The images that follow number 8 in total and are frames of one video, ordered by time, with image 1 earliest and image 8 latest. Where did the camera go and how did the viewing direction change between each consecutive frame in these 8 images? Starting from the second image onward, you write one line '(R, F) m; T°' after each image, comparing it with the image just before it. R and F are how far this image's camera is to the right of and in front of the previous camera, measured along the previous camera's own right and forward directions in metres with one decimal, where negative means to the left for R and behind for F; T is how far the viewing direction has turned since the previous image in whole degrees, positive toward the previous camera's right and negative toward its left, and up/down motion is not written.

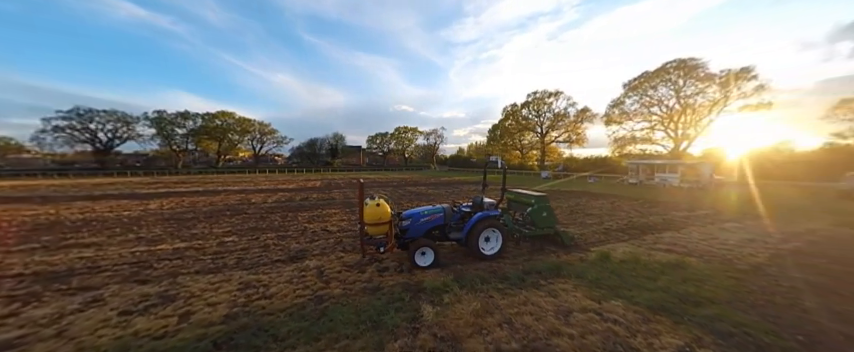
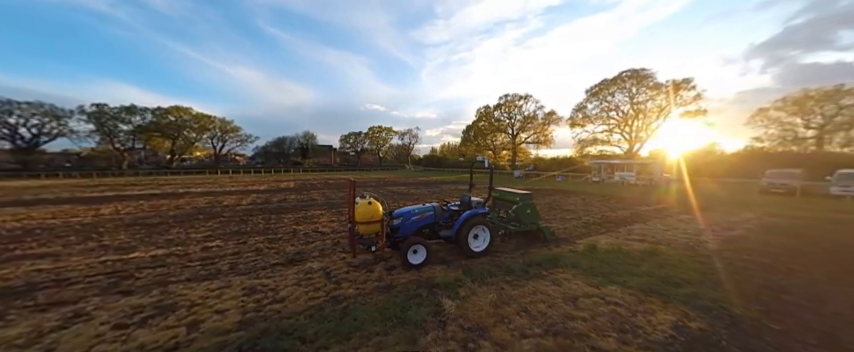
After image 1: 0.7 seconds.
(-0.5, 0.0) m; +6°
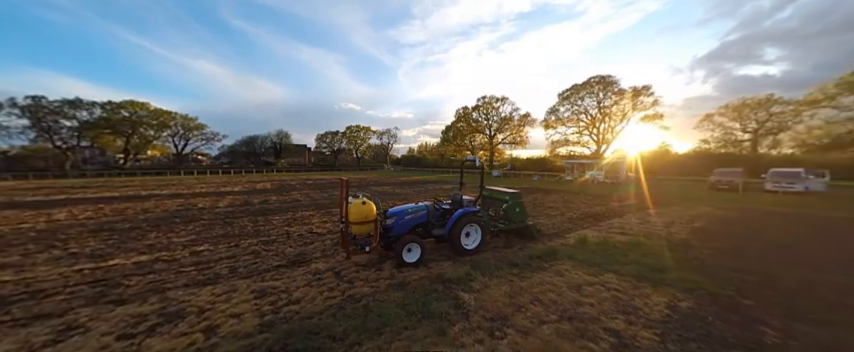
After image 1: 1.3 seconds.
(-0.5, -0.1) m; +5°
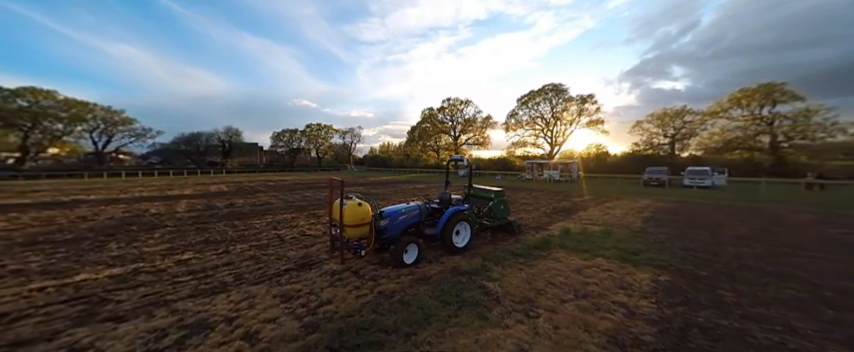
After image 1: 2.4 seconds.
(-0.8, -0.1) m; +8°
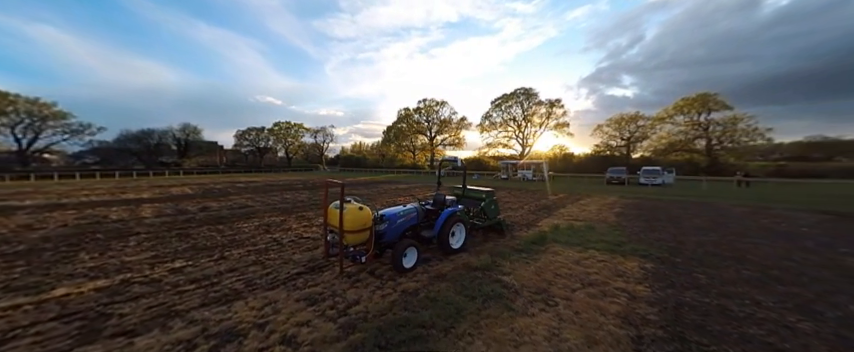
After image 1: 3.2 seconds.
(-0.6, -0.1) m; +6°
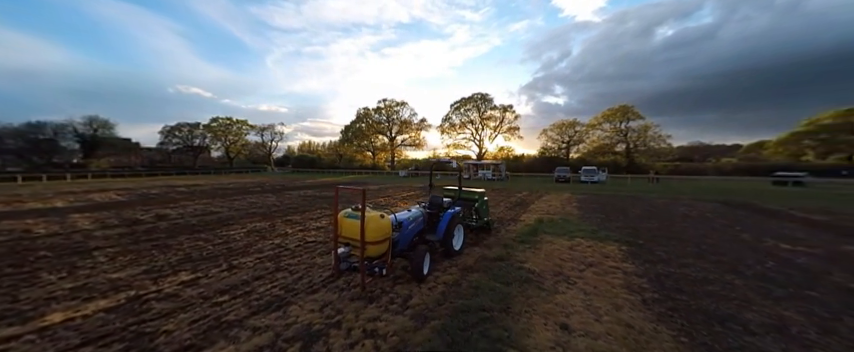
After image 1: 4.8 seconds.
(-1.1, -0.2) m; +10°
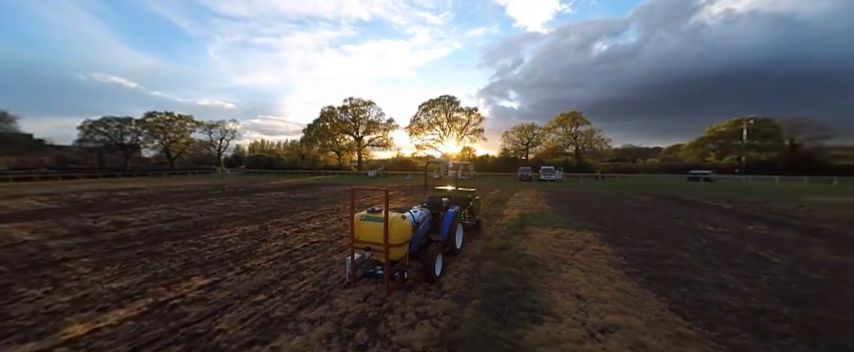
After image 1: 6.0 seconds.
(-0.8, -0.2) m; +8°
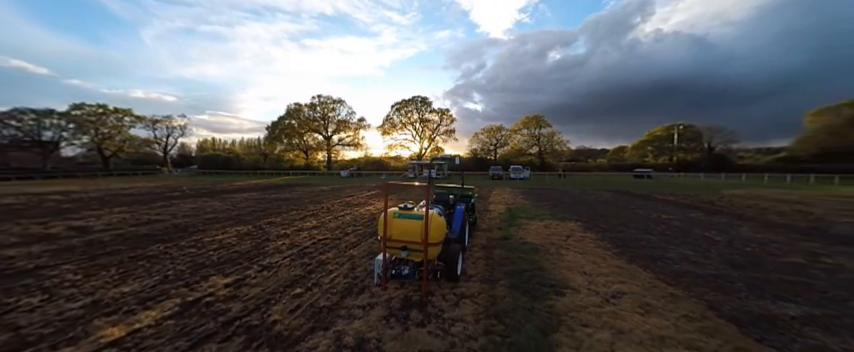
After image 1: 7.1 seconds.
(-0.8, -0.2) m; +7°
